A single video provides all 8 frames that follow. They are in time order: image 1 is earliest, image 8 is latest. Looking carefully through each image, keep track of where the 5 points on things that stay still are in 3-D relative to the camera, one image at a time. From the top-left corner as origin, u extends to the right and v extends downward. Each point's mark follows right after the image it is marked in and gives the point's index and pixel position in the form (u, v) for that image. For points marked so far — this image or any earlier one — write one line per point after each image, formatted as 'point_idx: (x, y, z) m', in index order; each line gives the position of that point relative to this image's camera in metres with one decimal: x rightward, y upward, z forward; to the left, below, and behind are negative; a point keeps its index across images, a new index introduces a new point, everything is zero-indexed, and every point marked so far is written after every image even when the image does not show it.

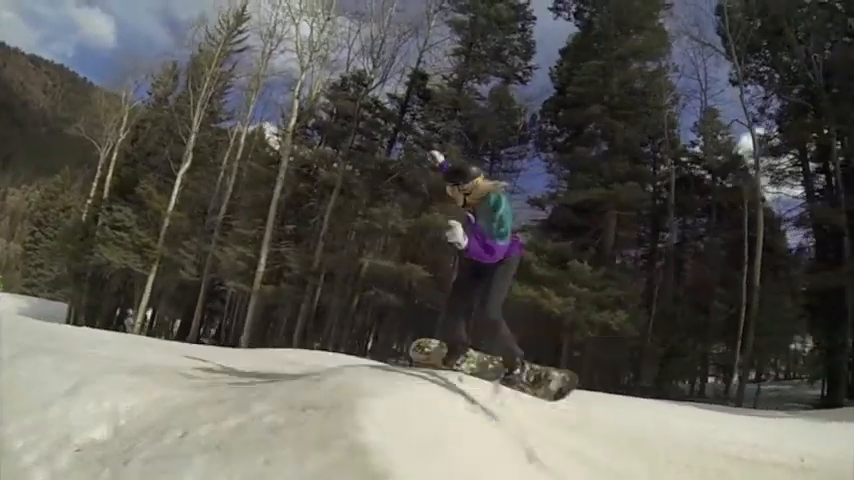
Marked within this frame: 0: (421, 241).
0: (-1.0, -0.2, +17.7) m
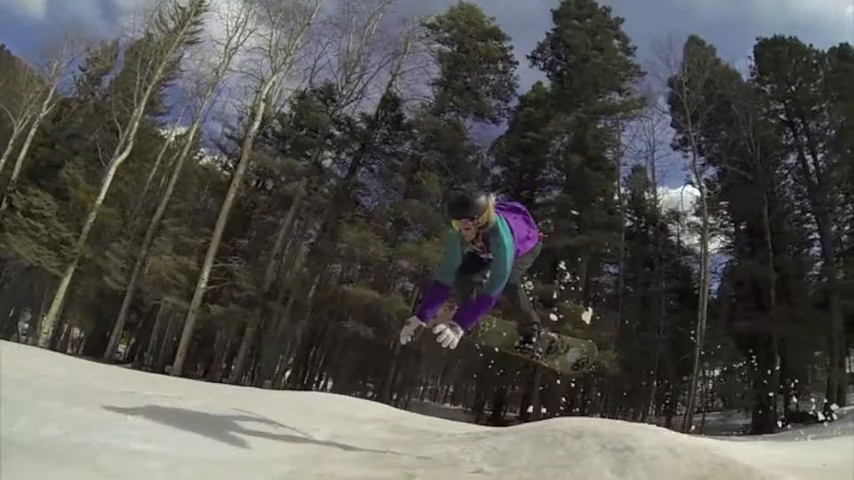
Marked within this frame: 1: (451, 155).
0: (-1.8, -1.1, +16.5) m
1: (+0.9, +3.1, +19.7) m
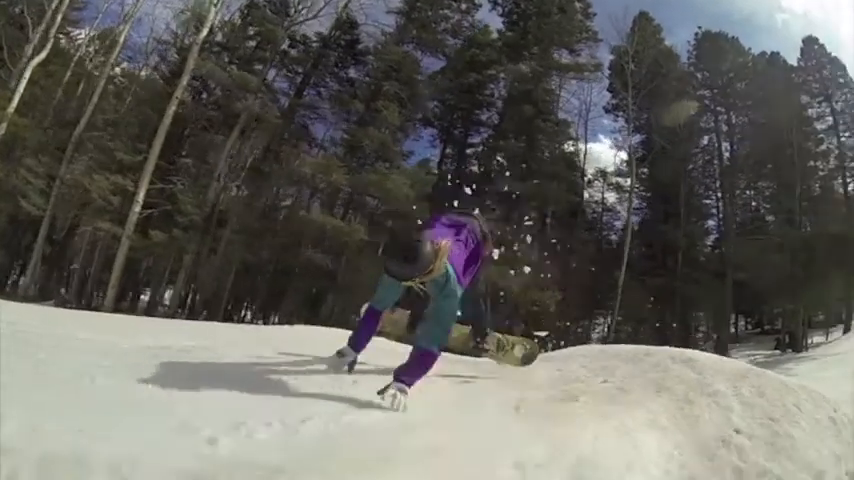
0: (-3.1, +0.8, +16.2) m
1: (-0.6, +5.1, +19.4) m
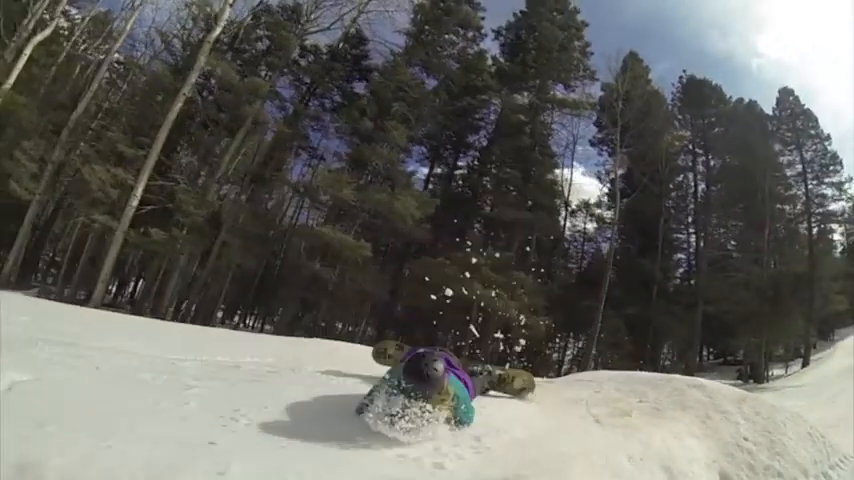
0: (-3.1, +0.6, +16.8) m
1: (-0.4, +4.6, +20.2) m
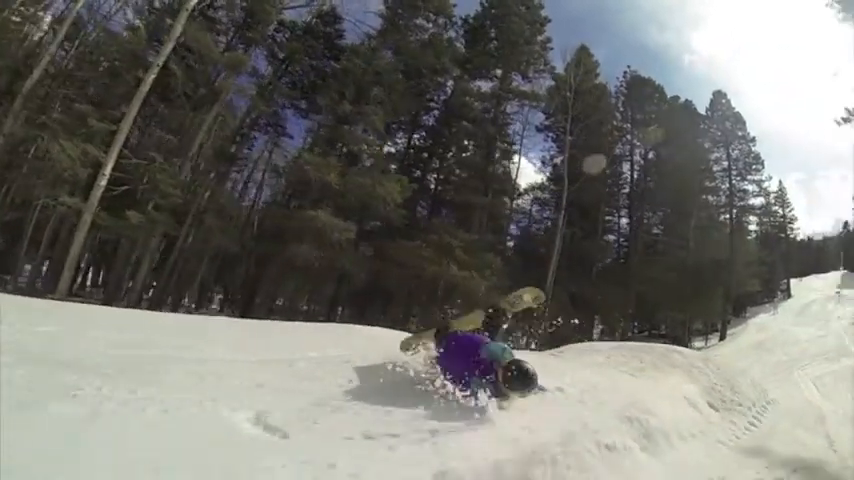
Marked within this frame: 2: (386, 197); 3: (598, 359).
0: (-3.8, +1.2, +17.6) m
1: (-1.4, +5.3, +21.1) m
2: (-1.2, +1.3, +16.7) m
3: (+2.8, -1.9, +9.3) m
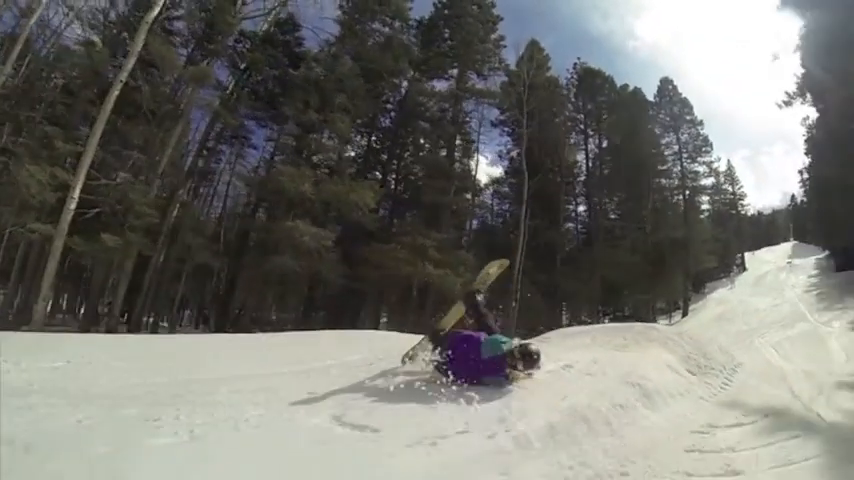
0: (-4.7, +0.9, +17.8) m
1: (-2.8, +5.2, +21.5) m
2: (-2.0, +1.2, +17.1) m
3: (+2.7, -1.8, +10.0) m
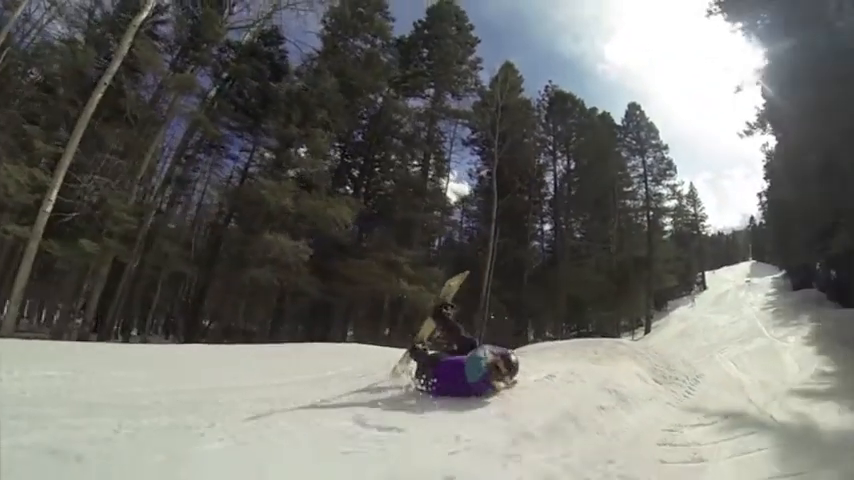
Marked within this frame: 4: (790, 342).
0: (-5.5, +0.5, +18.0) m
1: (-3.7, +4.7, +21.8) m
2: (-2.7, +0.8, +17.4) m
3: (+2.3, -2.1, +10.5) m
4: (+10.4, -2.9, +16.4) m
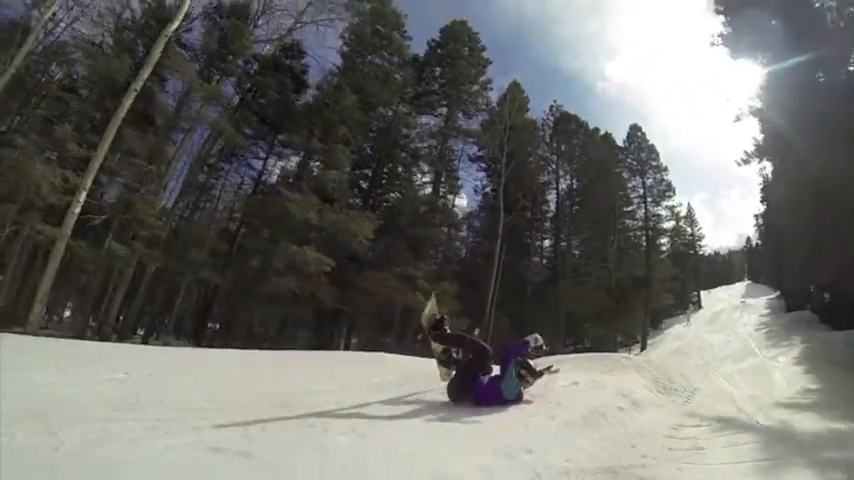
0: (-5.1, +0.3, +18.7) m
1: (-3.3, +4.3, +22.7) m
2: (-2.4, +0.4, +18.2) m
3: (+2.6, -2.5, +11.2) m
4: (+10.7, -3.7, +17.2) m
